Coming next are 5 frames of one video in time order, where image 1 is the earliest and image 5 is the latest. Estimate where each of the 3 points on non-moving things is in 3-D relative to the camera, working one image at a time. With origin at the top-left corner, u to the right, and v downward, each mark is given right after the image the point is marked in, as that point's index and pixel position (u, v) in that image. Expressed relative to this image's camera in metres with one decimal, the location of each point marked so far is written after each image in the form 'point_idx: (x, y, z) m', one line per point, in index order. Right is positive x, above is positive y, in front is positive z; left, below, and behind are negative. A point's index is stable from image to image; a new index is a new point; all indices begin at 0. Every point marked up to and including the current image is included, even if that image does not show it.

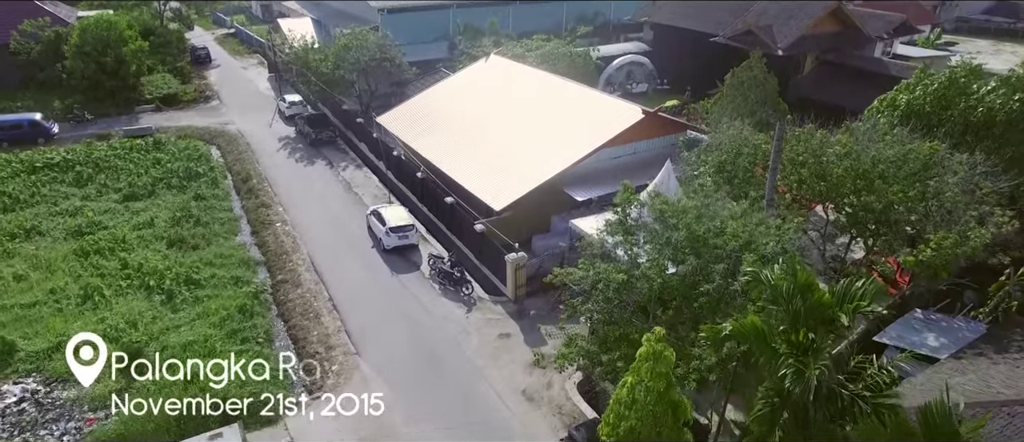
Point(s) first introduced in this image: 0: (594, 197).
0: (+2.6, +0.7, +16.8) m
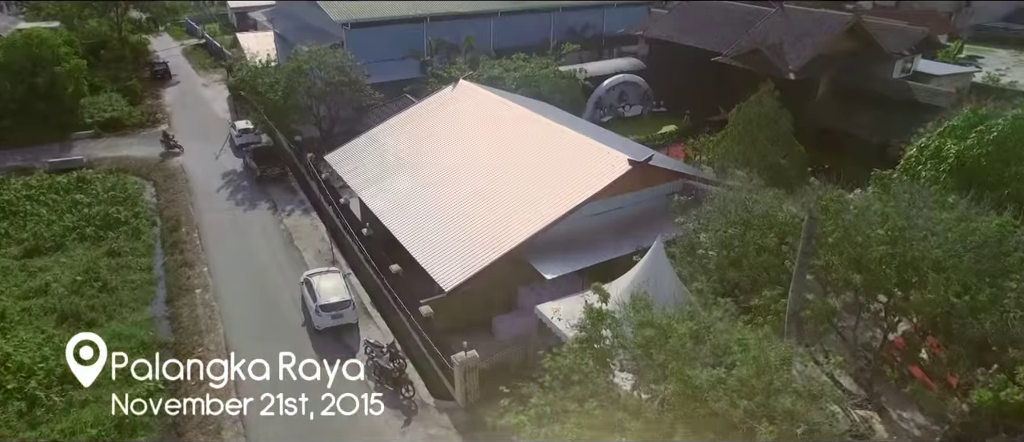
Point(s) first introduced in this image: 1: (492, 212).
0: (+1.4, -1.4, +13.7) m
1: (-0.6, +0.2, +15.1) m
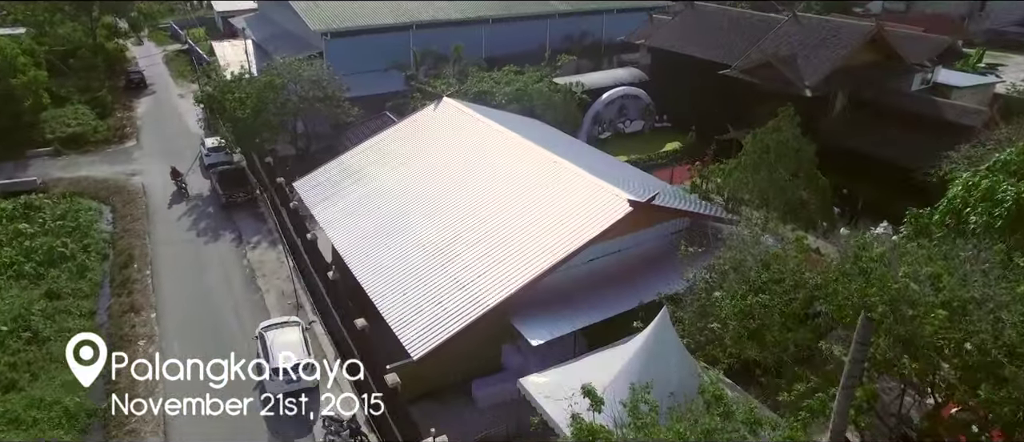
0: (+1.0, -2.6, +11.7) m
1: (-1.0, -1.0, +13.1) m
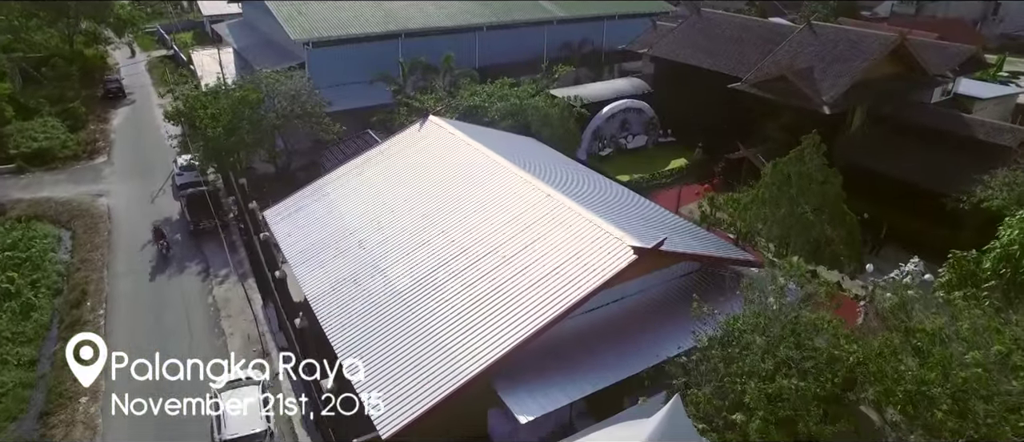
0: (+0.7, -3.6, +10.1) m
1: (-1.3, -2.0, +11.5) m
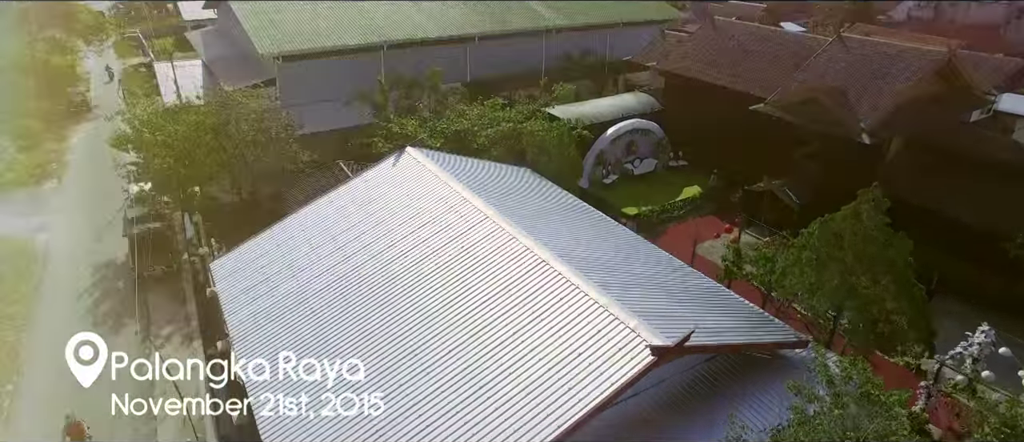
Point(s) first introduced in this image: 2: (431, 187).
0: (+0.4, -5.1, +7.6) m
1: (-1.6, -3.5, +8.9) m
2: (-2.1, +0.9, +13.7) m
